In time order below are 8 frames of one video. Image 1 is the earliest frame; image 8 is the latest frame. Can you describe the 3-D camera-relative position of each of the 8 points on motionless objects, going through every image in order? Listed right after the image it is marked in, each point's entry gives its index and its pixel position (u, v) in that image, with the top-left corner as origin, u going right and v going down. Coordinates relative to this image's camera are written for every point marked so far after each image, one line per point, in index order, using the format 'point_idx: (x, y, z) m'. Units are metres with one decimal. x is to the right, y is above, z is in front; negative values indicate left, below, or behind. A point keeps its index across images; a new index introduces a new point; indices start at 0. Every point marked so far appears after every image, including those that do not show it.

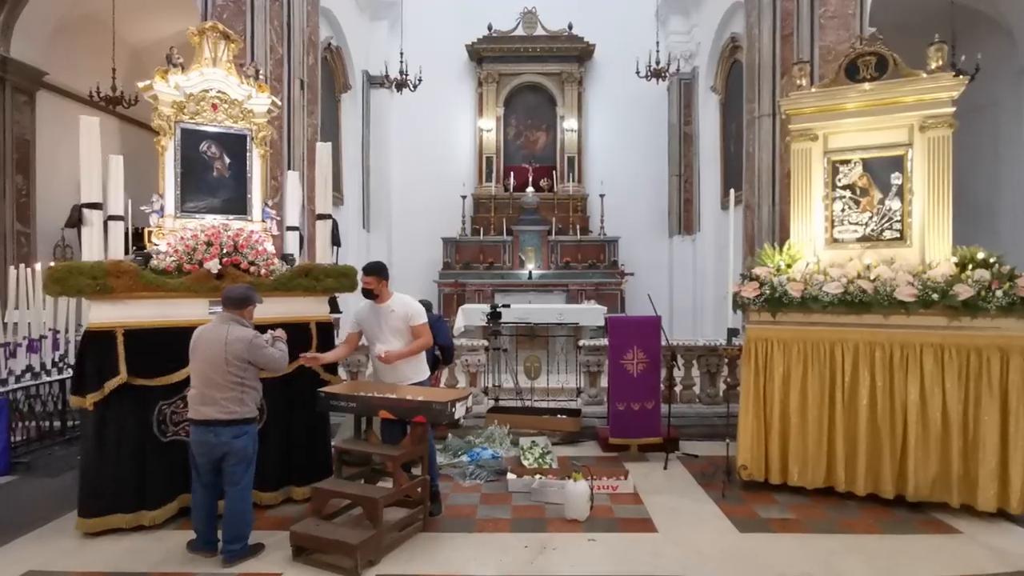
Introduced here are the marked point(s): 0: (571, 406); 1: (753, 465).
0: (+0.6, -1.3, +6.3) m
1: (+1.8, -1.3, +4.5) m
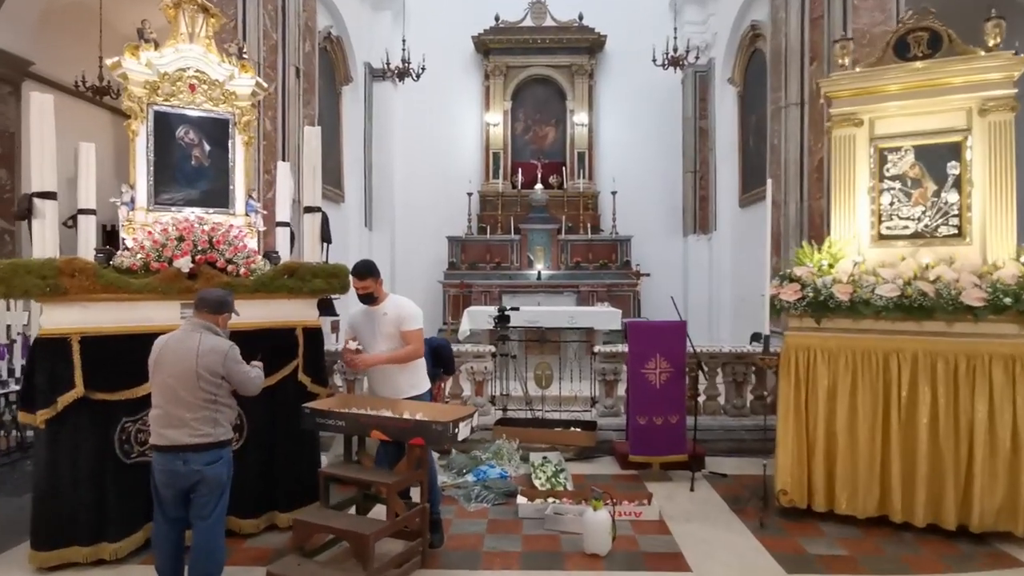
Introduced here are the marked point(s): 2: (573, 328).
0: (+0.7, -1.3, +5.8) m
1: (+1.9, -1.3, +4.0) m
2: (+0.7, -0.5, +7.4) m
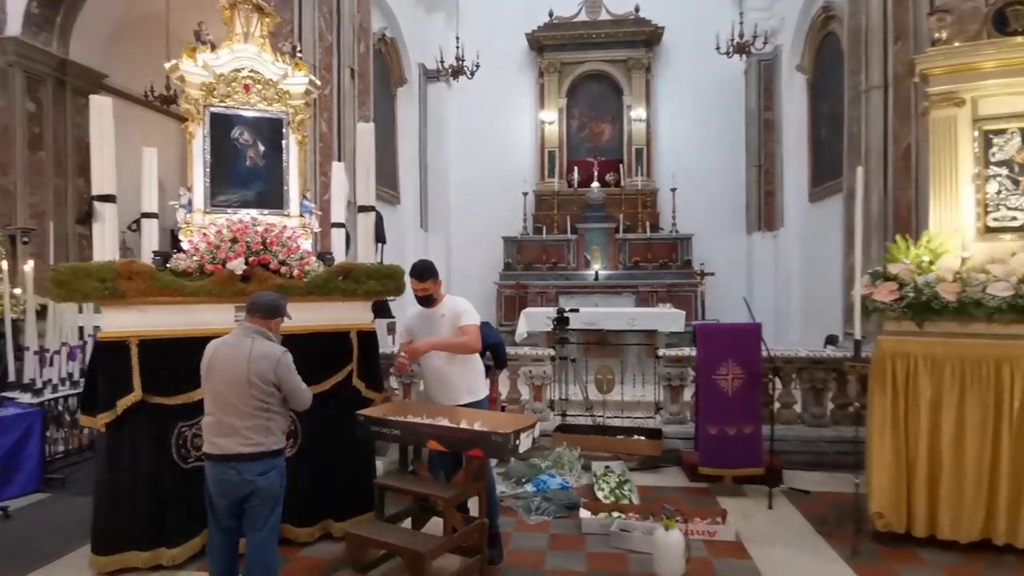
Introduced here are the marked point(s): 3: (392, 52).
0: (+1.3, -1.3, +5.5) m
1: (+2.3, -1.3, +3.6) m
2: (+1.4, -0.5, +7.0) m
3: (-2.0, +3.9, +9.9) m
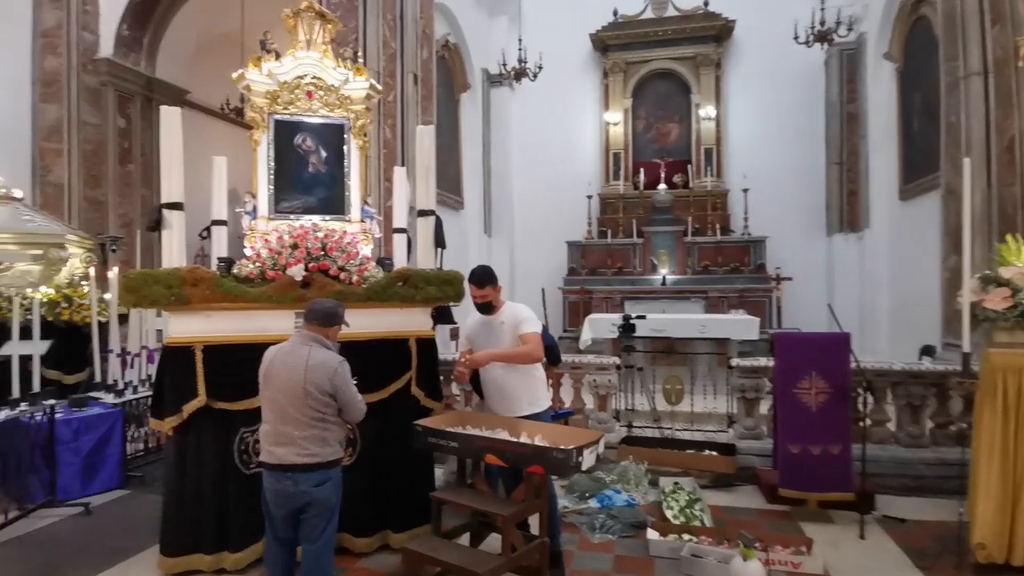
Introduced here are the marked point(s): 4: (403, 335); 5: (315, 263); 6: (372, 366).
0: (+1.8, -1.3, +5.2) m
1: (+2.6, -1.4, +3.2) m
2: (+2.2, -0.6, +6.7) m
3: (-0.9, +3.8, +10.0) m
4: (-0.6, -0.3, +3.5) m
5: (-1.1, +0.1, +3.4) m
6: (-0.8, -0.4, +3.4) m
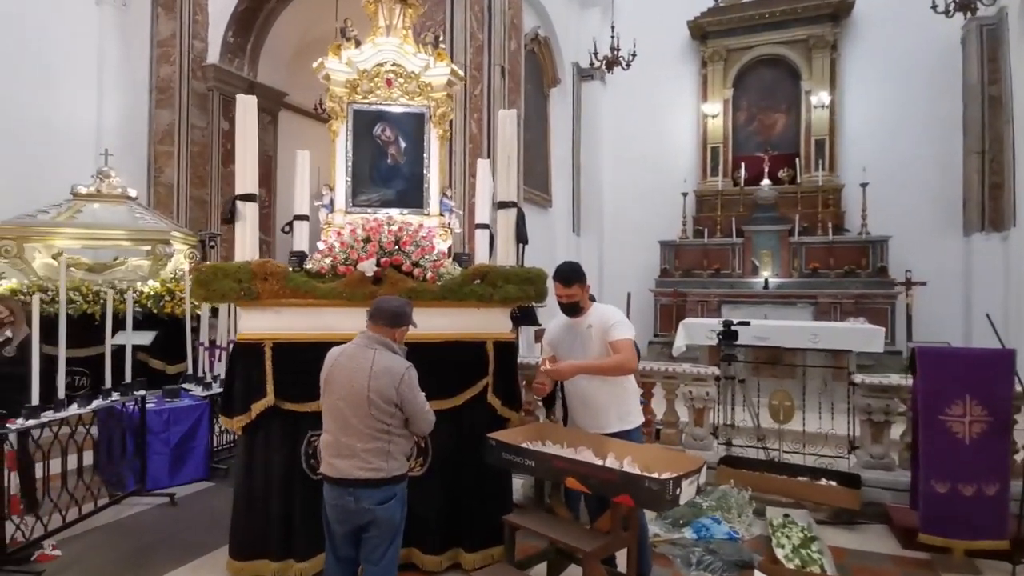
0: (+2.5, -1.4, +4.5) m
1: (+3.0, -1.4, +2.4) m
2: (+3.1, -0.6, +6.0) m
3: (+0.5, +3.8, +9.6) m
4: (-0.2, -0.3, +3.2) m
5: (-0.7, +0.2, +3.2) m
6: (-0.4, -0.4, +3.2) m
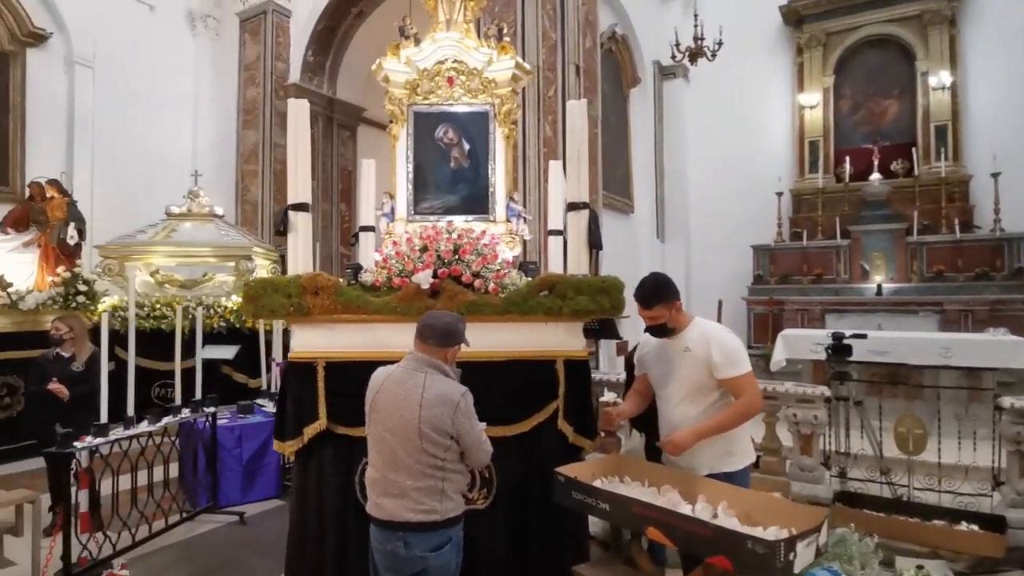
0: (+3.0, -1.4, +3.8) m
1: (+3.2, -1.4, +1.6) m
2: (+3.8, -0.7, +5.1) m
3: (+1.7, +3.7, +9.2) m
4: (+0.2, -0.3, +2.9) m
5: (-0.3, +0.1, +2.9) m
6: (0.0, -0.5, +2.8) m
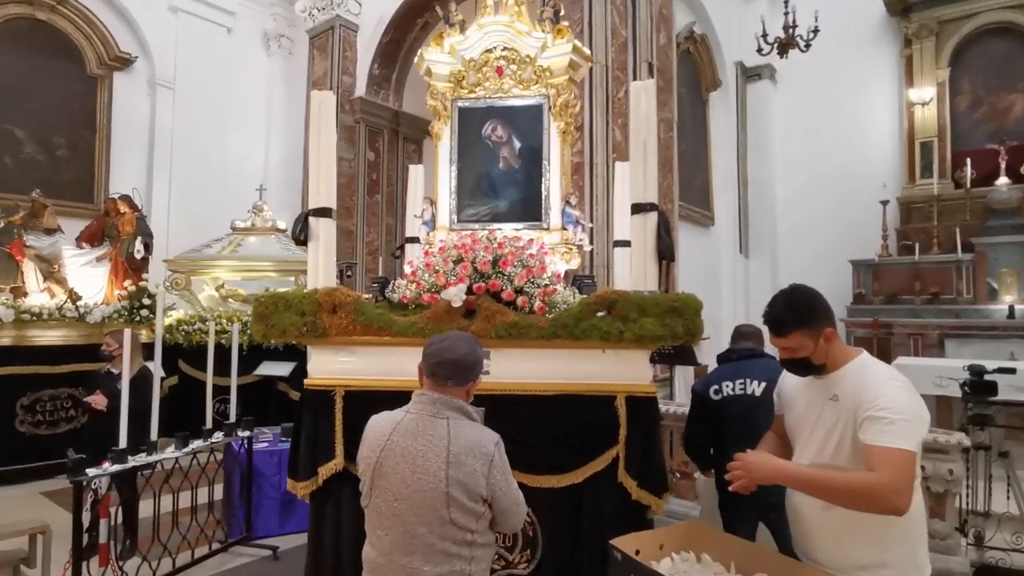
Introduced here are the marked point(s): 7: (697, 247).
0: (+3.3, -1.5, +2.8) m
1: (+3.2, -1.5, +0.7) m
2: (+4.2, -0.8, +4.1) m
3: (+2.7, +3.4, +8.5) m
4: (+0.4, -0.4, +2.4) m
5: (-0.1, 0.0, +2.4) m
6: (+0.2, -0.6, +2.3) m
7: (+2.6, +0.6, +8.4) m
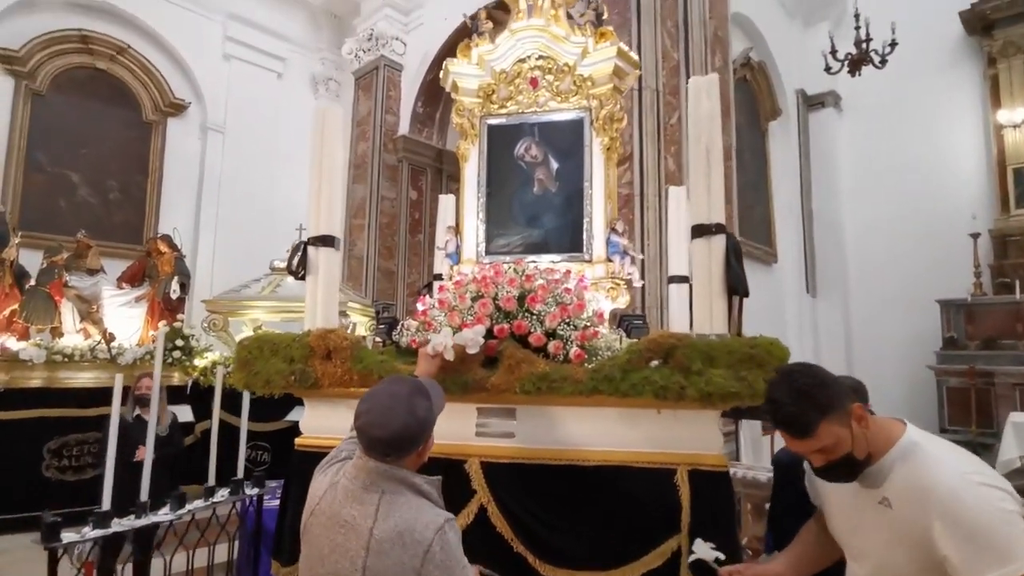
0: (+3.4, -1.7, +2.0) m
1: (+3.1, -1.5, -0.2) m
2: (+4.4, -1.1, +3.2) m
3: (+3.4, +2.9, +8.0) m
4: (+0.5, -0.5, +1.8) m
5: (0.0, -0.1, +2.0) m
6: (+0.3, -0.7, +1.8) m
7: (+3.2, 0.0, +7.7) m
